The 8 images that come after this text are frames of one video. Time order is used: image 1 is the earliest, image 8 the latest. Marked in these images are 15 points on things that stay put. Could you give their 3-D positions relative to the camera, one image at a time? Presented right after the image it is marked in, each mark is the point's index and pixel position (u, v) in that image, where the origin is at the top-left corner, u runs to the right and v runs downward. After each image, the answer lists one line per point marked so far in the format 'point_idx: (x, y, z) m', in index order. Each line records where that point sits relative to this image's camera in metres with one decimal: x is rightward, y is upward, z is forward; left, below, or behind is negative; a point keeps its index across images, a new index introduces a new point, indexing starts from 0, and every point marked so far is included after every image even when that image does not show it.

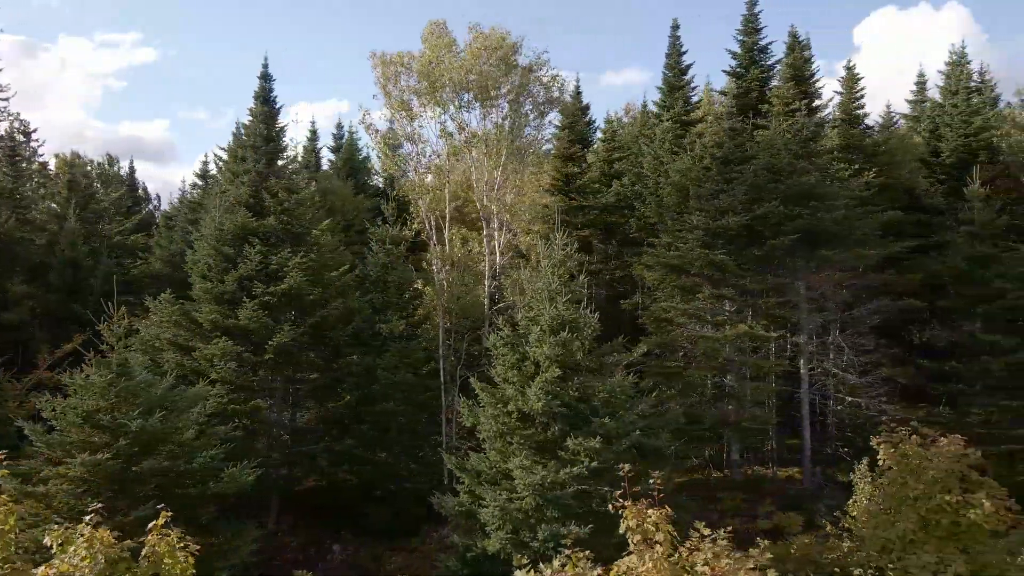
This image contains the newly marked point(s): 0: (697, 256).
0: (+3.8, +0.7, +17.7) m
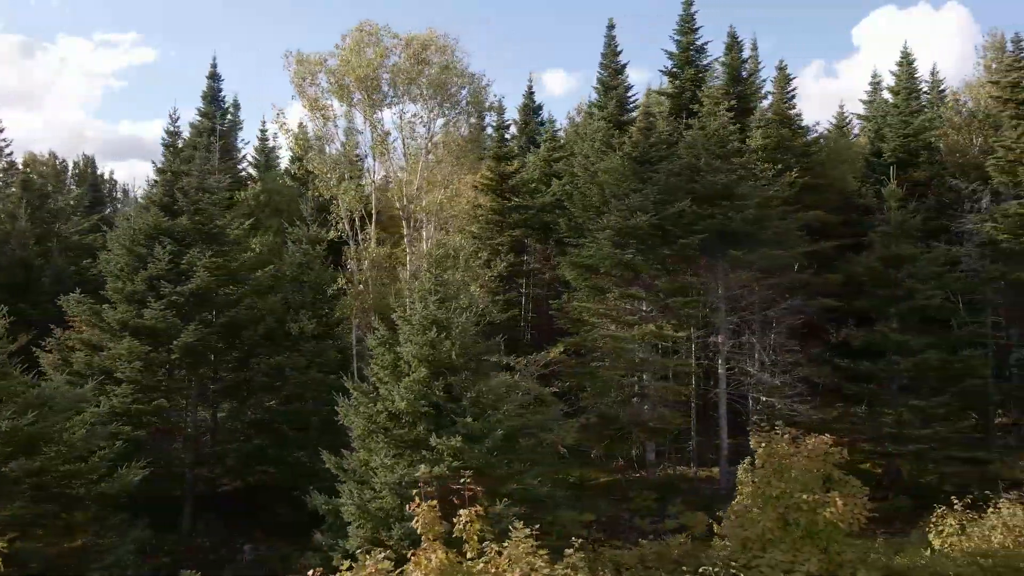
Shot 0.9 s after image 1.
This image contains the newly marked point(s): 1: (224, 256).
0: (+1.9, +0.7, +17.7) m
1: (-6.1, +0.7, +18.1) m
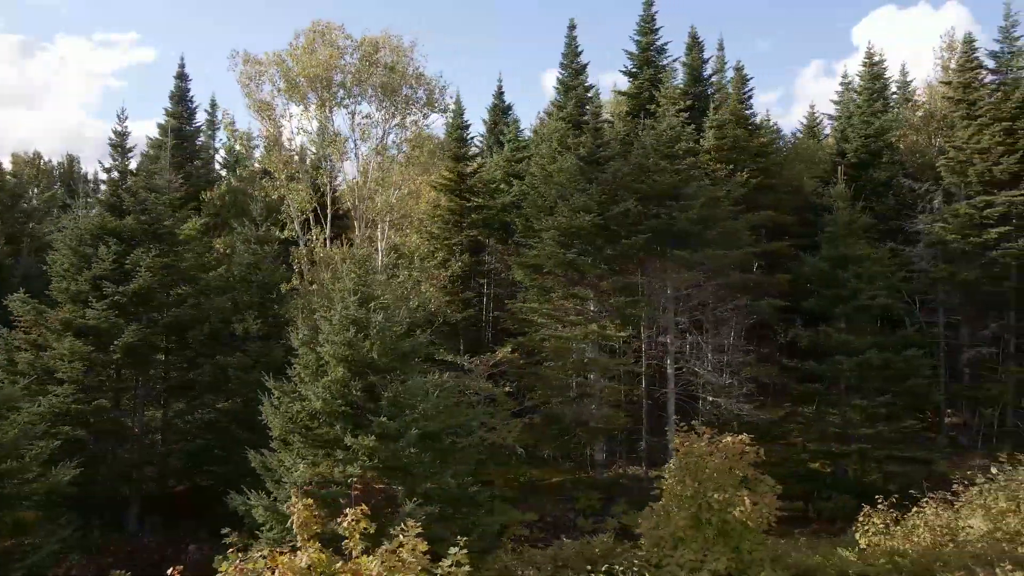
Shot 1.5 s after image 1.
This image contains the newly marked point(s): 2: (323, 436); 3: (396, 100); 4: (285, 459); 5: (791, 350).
0: (+0.8, +0.7, +17.8) m
1: (-7.2, +0.7, +18.1) m
2: (-2.5, -2.0, +11.4) m
3: (-3.1, +4.6, +20.9) m
4: (-3.1, -2.3, +11.6) m
5: (+6.4, -1.4, +19.7) m
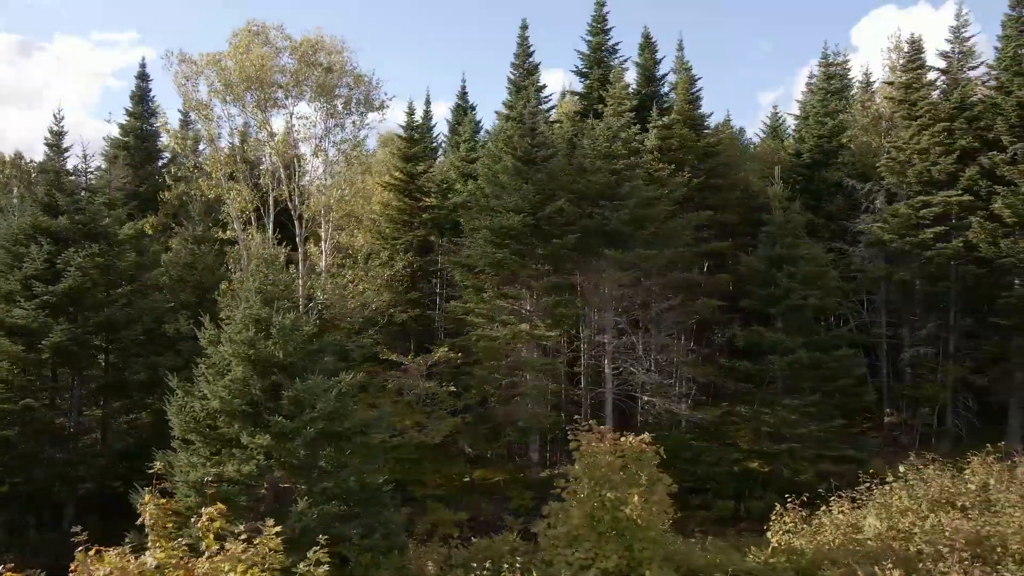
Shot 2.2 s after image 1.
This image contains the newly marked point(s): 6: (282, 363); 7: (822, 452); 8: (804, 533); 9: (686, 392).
0: (-0.6, +0.7, +17.8) m
1: (-8.6, +0.7, +18.1) m
2: (-3.9, -2.0, +11.4) m
3: (-4.5, +4.6, +20.9) m
4: (-4.4, -2.3, +11.6) m
5: (+5.0, -1.4, +19.7) m
6: (-3.2, -1.1, +12.0) m
7: (+6.1, -3.2, +16.8) m
8: (+4.2, -3.6, +12.4) m
9: (+3.8, -2.3, +18.8) m
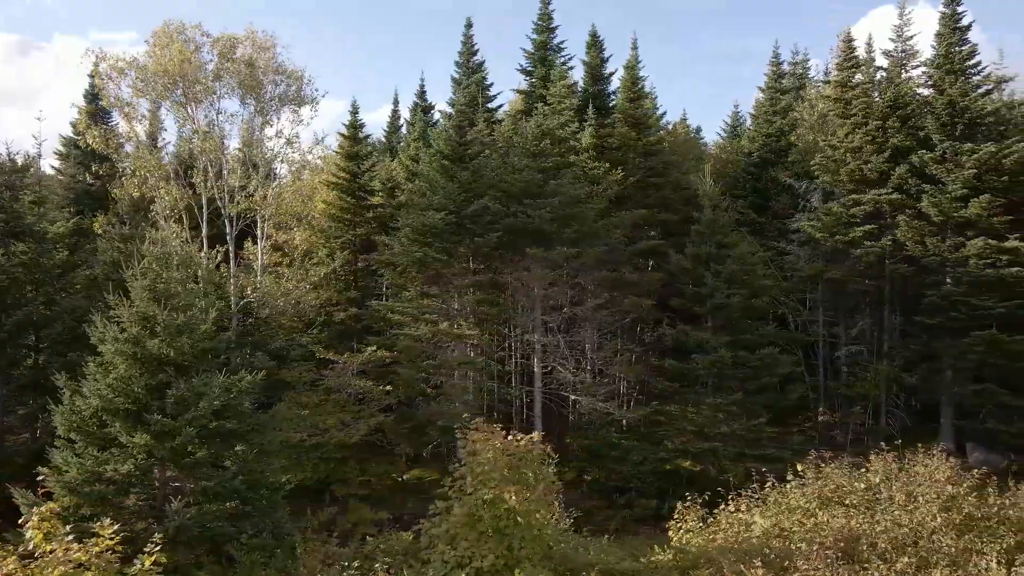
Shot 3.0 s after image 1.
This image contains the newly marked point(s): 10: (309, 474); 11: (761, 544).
0: (-2.1, +0.7, +17.7) m
1: (-10.2, +0.7, +18.0) m
2: (-5.4, -1.9, +11.4) m
3: (-6.0, +4.7, +20.8) m
4: (-6.0, -2.3, +11.5) m
5: (+3.4, -1.4, +19.7) m
6: (-4.8, -1.0, +11.9) m
7: (+4.6, -3.2, +16.7) m
8: (+2.7, -3.5, +12.4) m
9: (+2.3, -2.3, +18.8) m
10: (-4.1, -3.7, +17.1) m
11: (+3.1, -3.2, +10.8) m
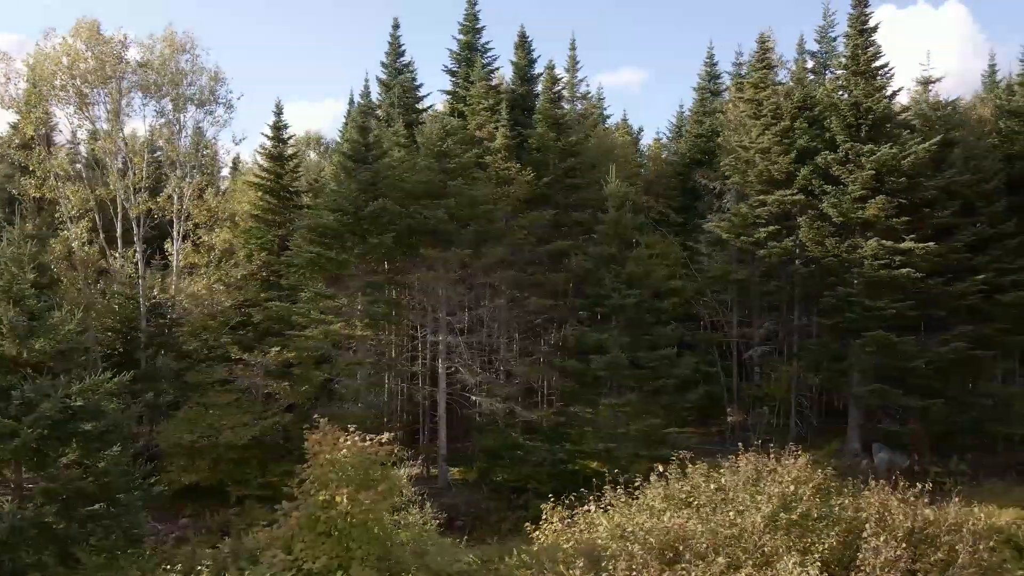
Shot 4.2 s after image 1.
0: (-4.2, +0.7, +17.7) m
1: (-12.3, +0.7, +17.9) m
2: (-7.5, -2.0, +11.3) m
3: (-8.2, +4.6, +20.8) m
4: (-8.1, -2.3, +11.5) m
5: (+1.3, -1.4, +19.7) m
6: (-6.8, -1.0, +11.9) m
7: (+2.5, -3.2, +16.7) m
8: (+0.6, -3.5, +12.4) m
9: (+0.2, -2.3, +18.8) m
10: (-6.2, -3.7, +17.1) m
11: (+1.1, -3.2, +10.8) m
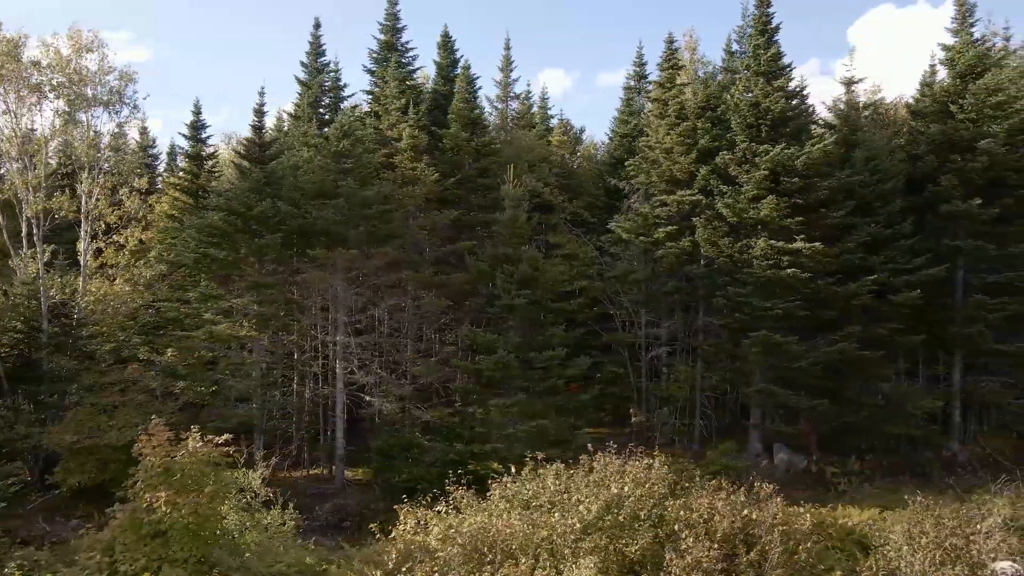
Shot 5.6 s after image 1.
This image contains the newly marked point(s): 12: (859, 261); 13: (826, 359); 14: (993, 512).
0: (-6.5, +0.7, +17.6) m
1: (-14.5, +0.7, +17.8) m
2: (-9.7, -2.0, +11.2) m
3: (-10.4, +4.6, +20.7) m
4: (-10.3, -2.3, +11.4) m
5: (-1.0, -1.4, +19.6) m
6: (-9.0, -1.0, +11.8) m
7: (+0.2, -3.2, +16.7) m
8: (-1.6, -3.5, +12.3) m
9: (-2.1, -2.3, +18.7) m
10: (-8.4, -3.8, +17.0) m
11: (-1.1, -3.2, +10.7) m
12: (+7.3, +0.6, +17.9) m
13: (+6.2, -1.4, +16.8) m
14: (+6.6, -3.1, +11.7) m
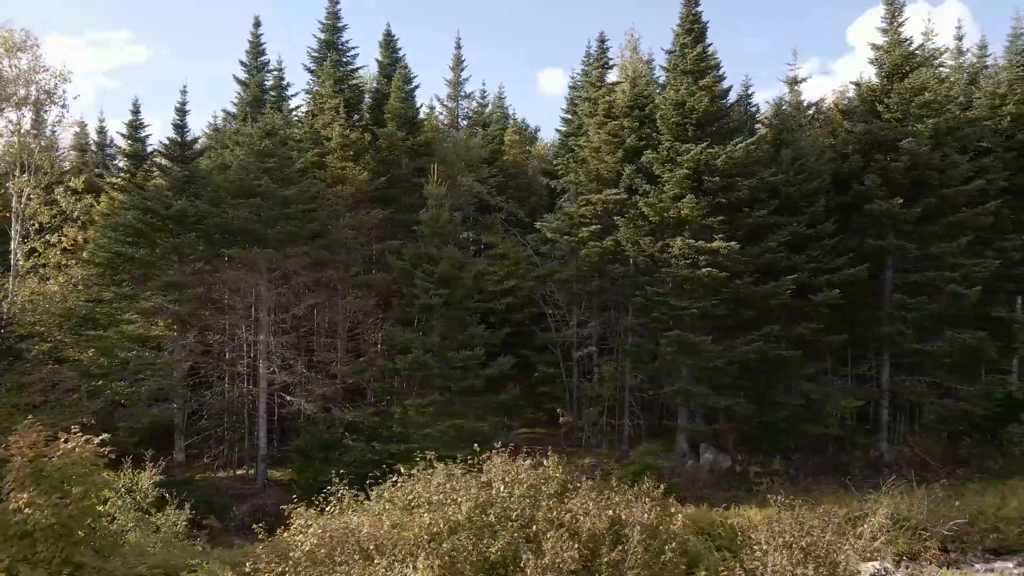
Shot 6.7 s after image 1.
0: (-8.1, +0.7, +17.5) m
1: (-16.2, +0.7, +17.7) m
2: (-11.3, -1.9, +11.1) m
3: (-12.1, +4.7, +20.6) m
4: (-11.9, -2.3, +11.3) m
5: (-2.6, -1.4, +19.6) m
6: (-10.7, -1.0, +11.7) m
7: (-1.4, -3.2, +16.6) m
8: (-3.2, -3.5, +12.3) m
9: (-3.8, -2.3, +18.7) m
10: (-10.1, -3.7, +16.9) m
11: (-2.8, -3.2, +10.7) m
12: (+5.6, +0.6, +17.8) m
13: (+4.5, -1.4, +16.8) m
14: (+5.0, -3.1, +11.7) m
